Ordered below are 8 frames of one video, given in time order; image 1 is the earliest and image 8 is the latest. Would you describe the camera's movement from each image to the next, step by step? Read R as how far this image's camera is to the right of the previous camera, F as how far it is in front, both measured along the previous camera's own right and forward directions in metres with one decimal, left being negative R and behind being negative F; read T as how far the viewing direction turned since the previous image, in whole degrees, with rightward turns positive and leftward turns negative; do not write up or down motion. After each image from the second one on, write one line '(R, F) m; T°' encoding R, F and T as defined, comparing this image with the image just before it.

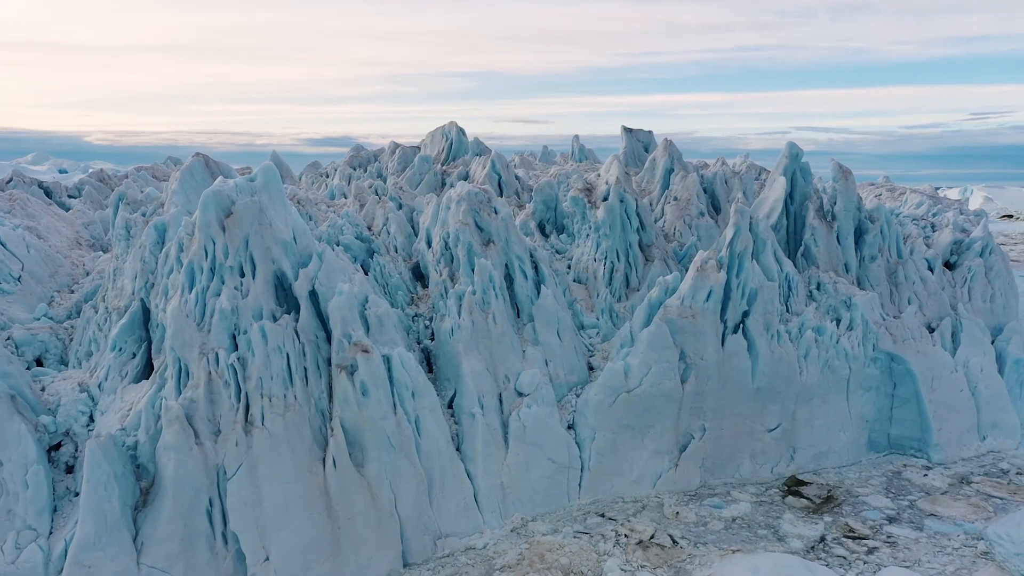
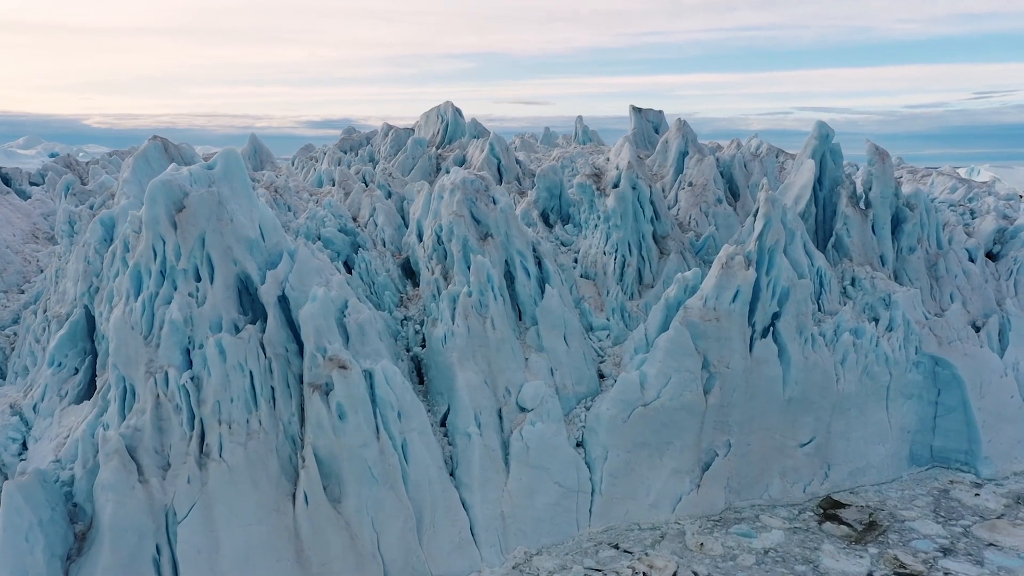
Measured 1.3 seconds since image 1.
(0.0, +1.9) m; 0°
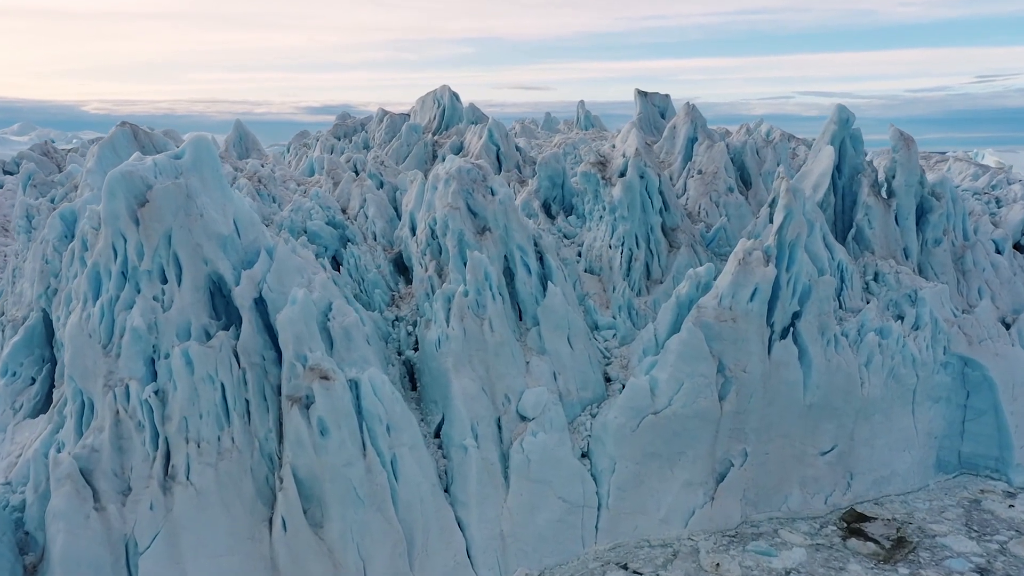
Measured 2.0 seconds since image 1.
(0.0, +1.1) m; 0°
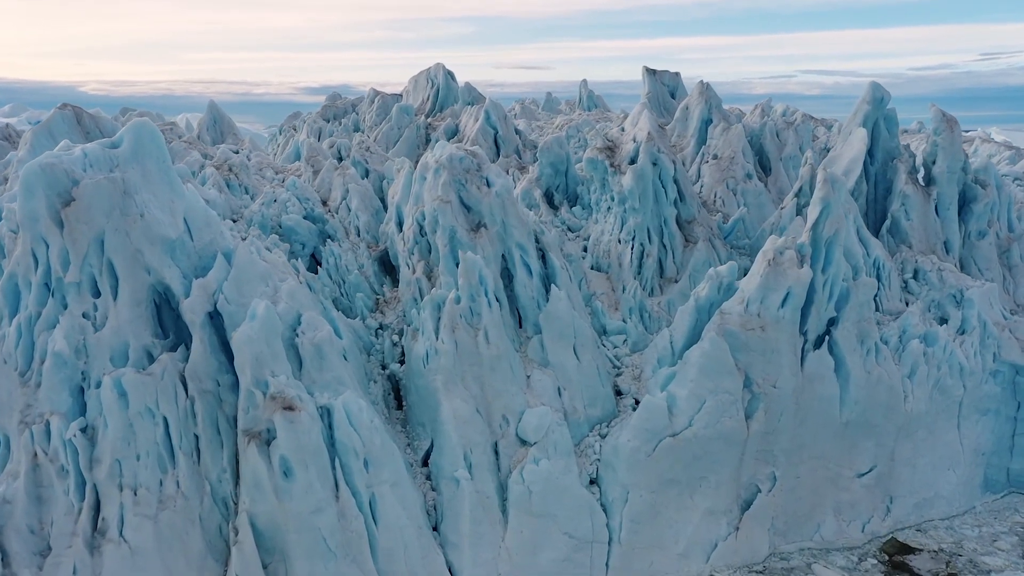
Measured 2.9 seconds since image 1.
(0.0, +1.6) m; 0°
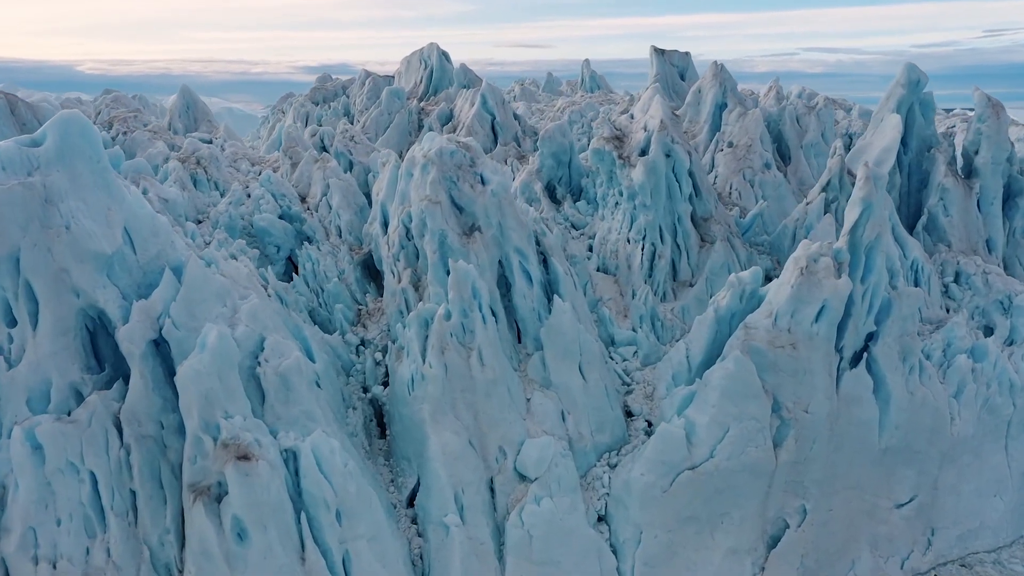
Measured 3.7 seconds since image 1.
(0.0, +1.4) m; 0°
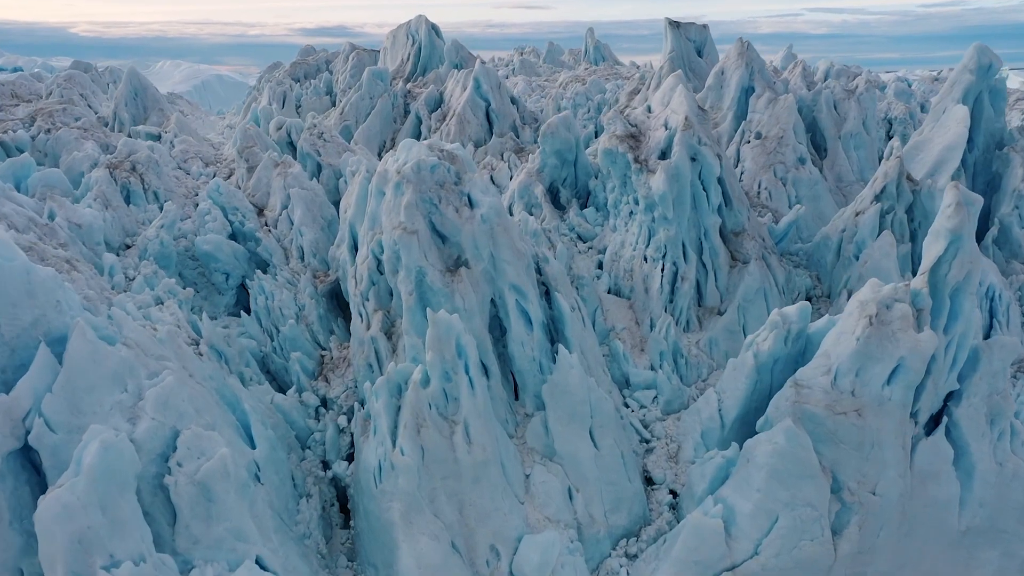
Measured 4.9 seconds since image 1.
(0.0, +2.2) m; 0°
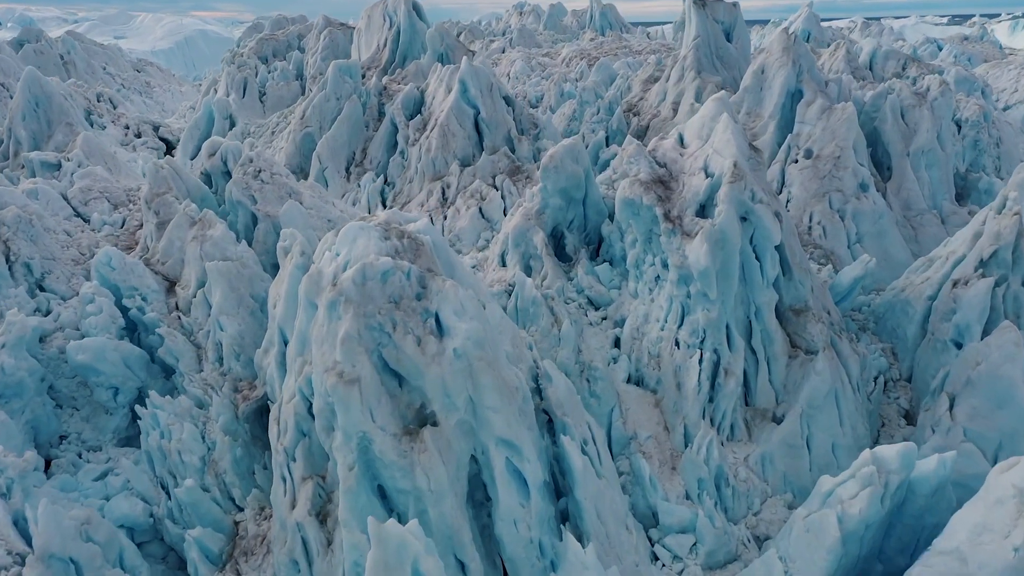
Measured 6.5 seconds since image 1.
(+0.1, +2.9) m; 0°
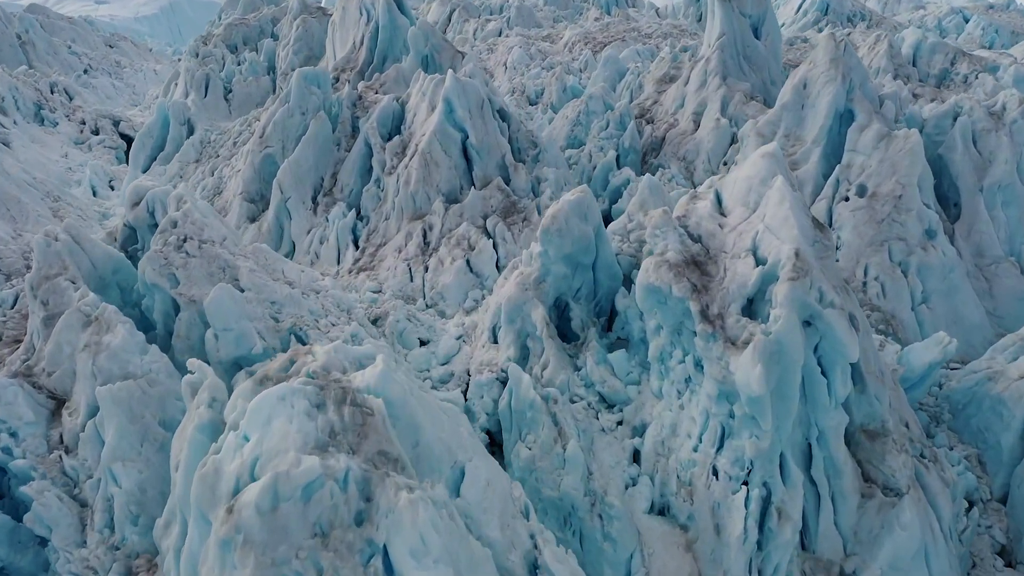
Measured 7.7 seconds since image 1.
(+0.1, +2.1) m; 0°
